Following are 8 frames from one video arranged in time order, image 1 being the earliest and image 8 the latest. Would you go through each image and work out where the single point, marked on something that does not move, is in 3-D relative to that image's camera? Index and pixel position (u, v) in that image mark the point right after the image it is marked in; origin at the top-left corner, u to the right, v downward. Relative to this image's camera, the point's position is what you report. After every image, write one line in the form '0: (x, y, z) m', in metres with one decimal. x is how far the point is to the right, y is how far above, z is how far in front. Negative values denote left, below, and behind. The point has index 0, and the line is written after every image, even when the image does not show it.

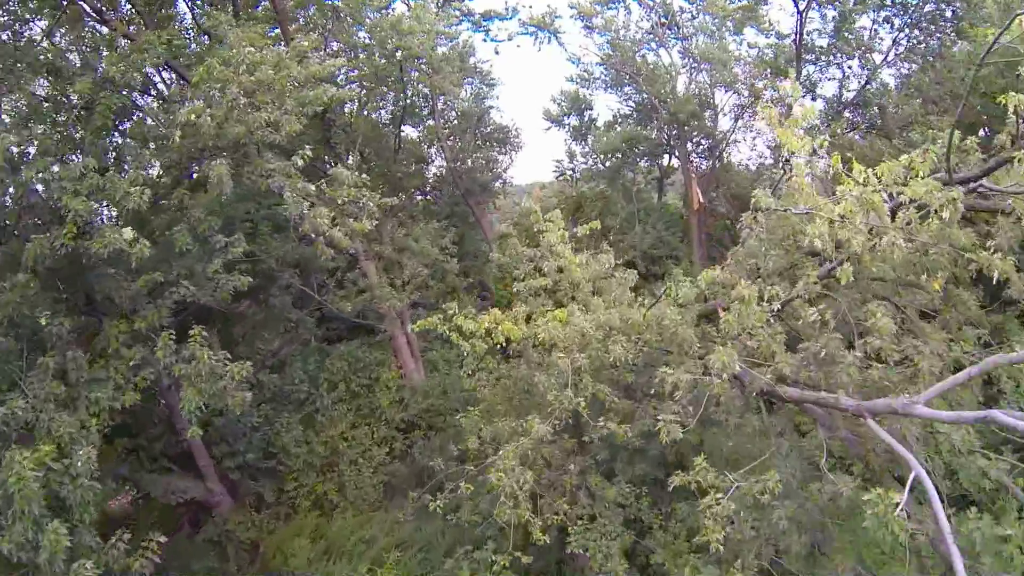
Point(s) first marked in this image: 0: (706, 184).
0: (+7.7, +4.1, +18.0) m
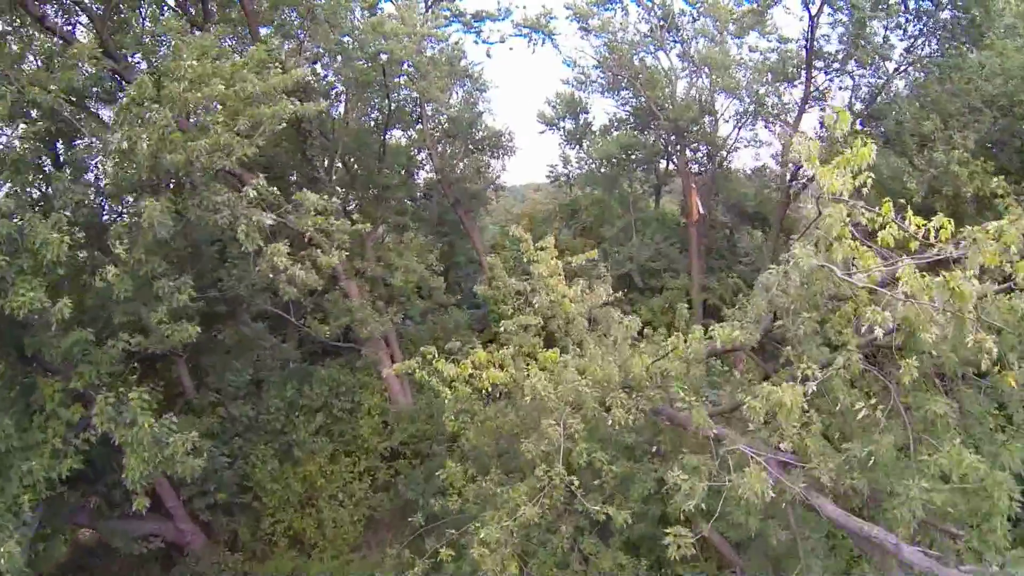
0: (+7.4, +3.6, +17.3) m
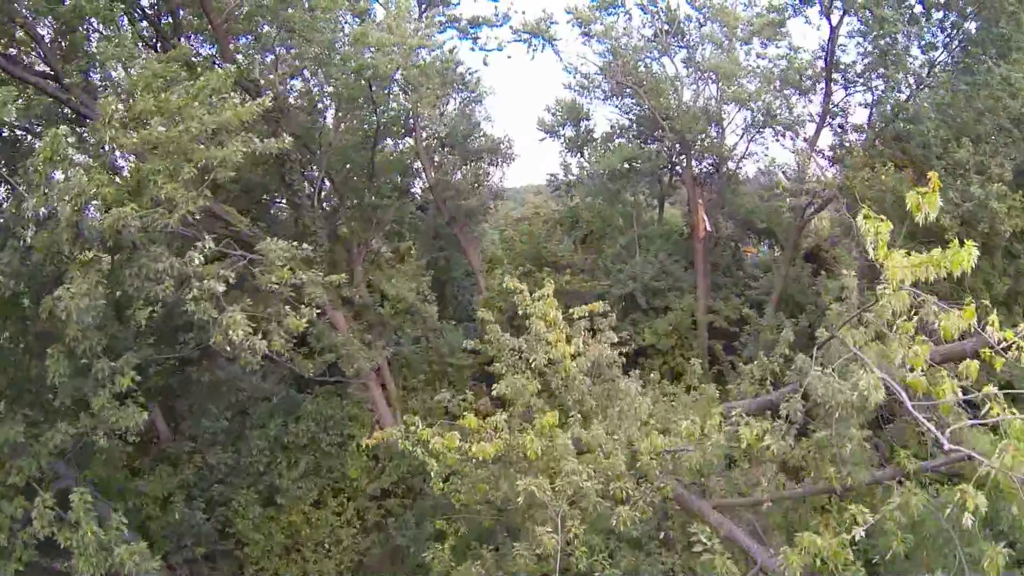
0: (+7.3, +2.9, +16.6) m
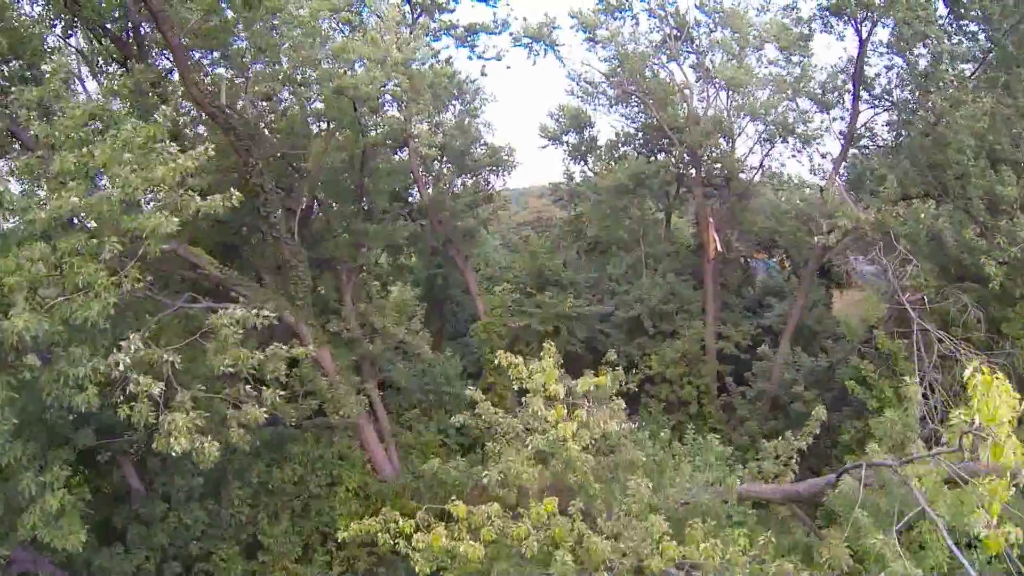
0: (+7.3, +2.2, +15.8) m
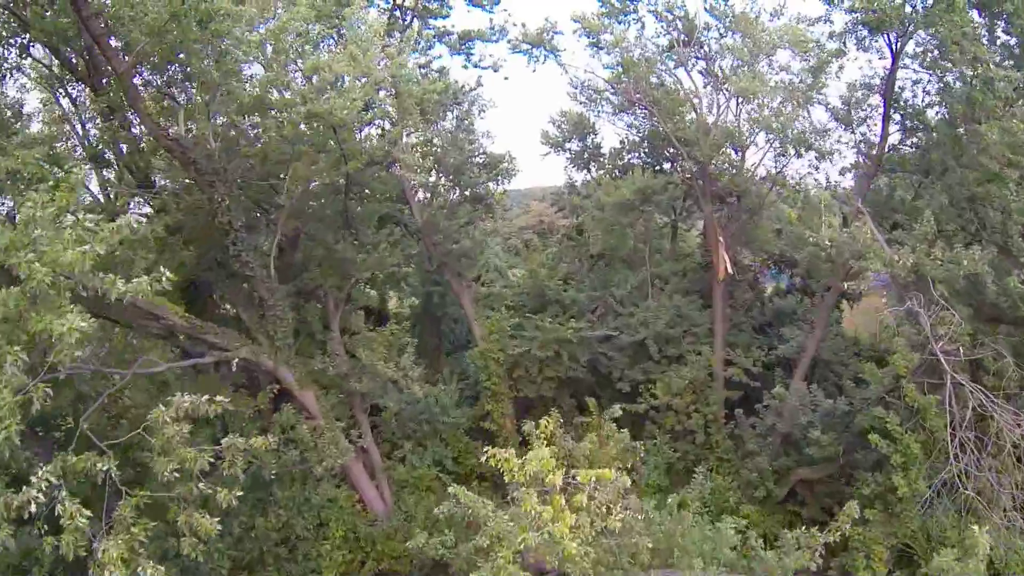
0: (+7.3, +1.5, +15.0) m
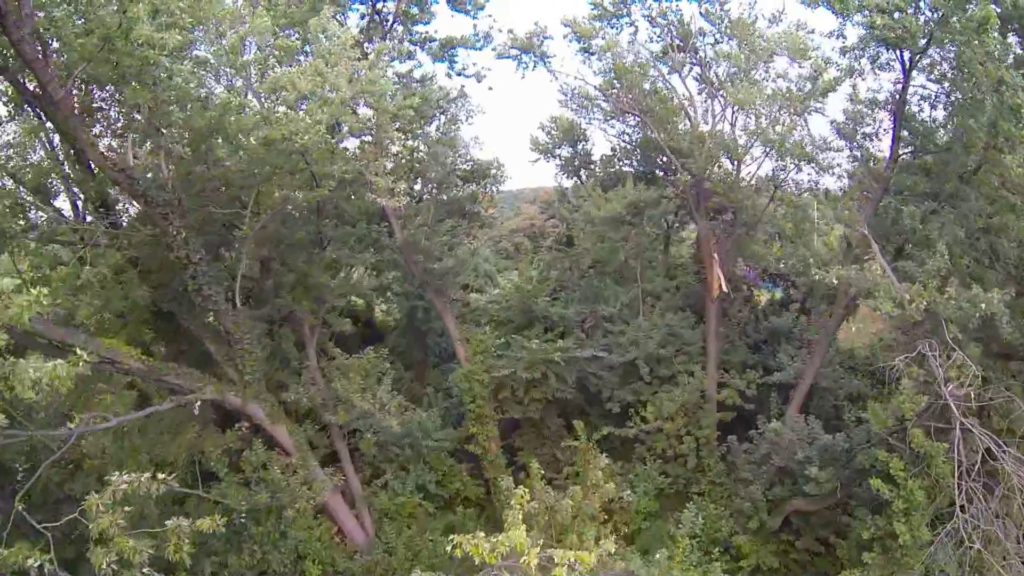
0: (+6.9, +0.9, +14.6) m
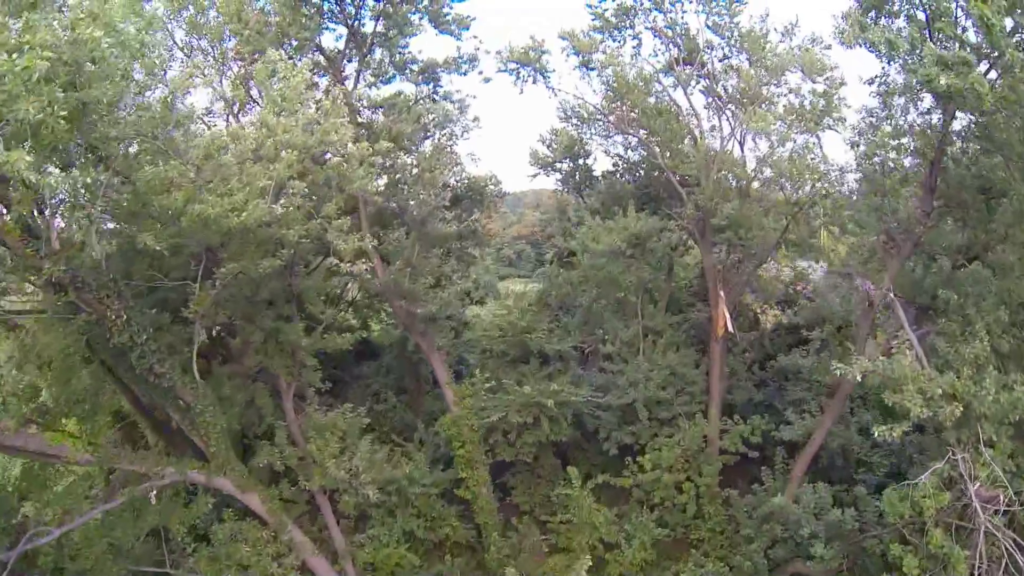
0: (+6.6, -0.1, +13.7) m
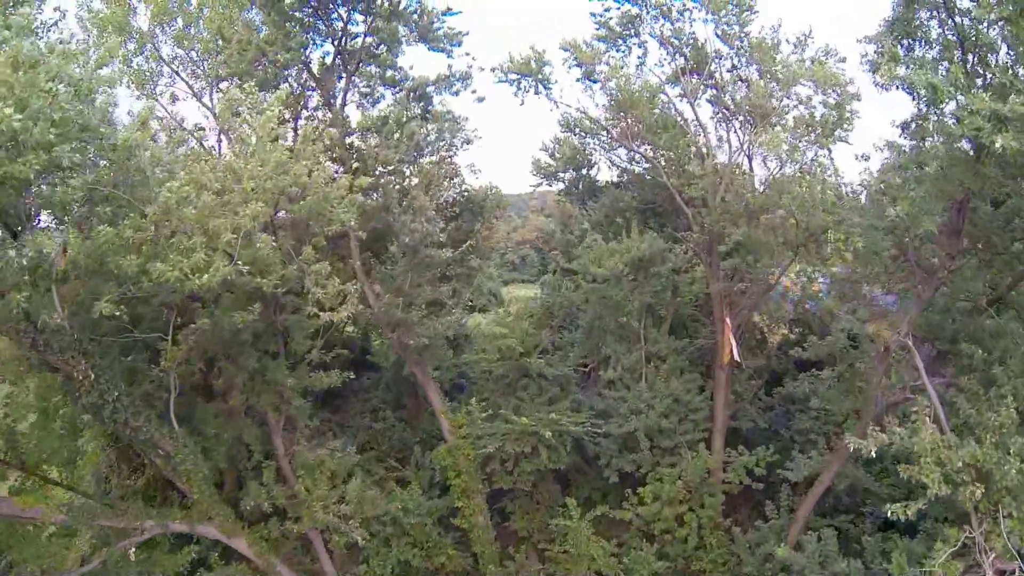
0: (+6.6, -0.9, +13.2) m
